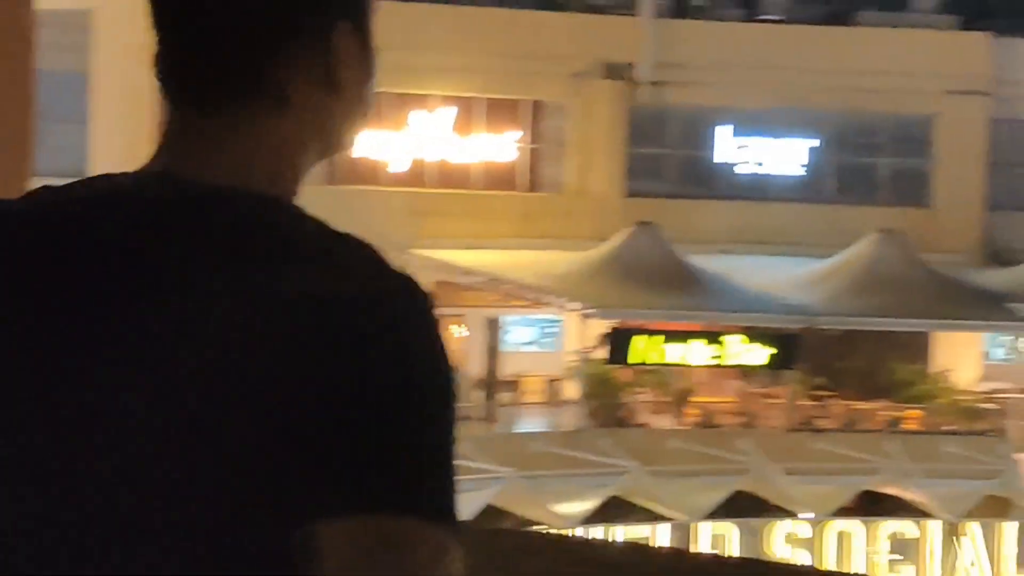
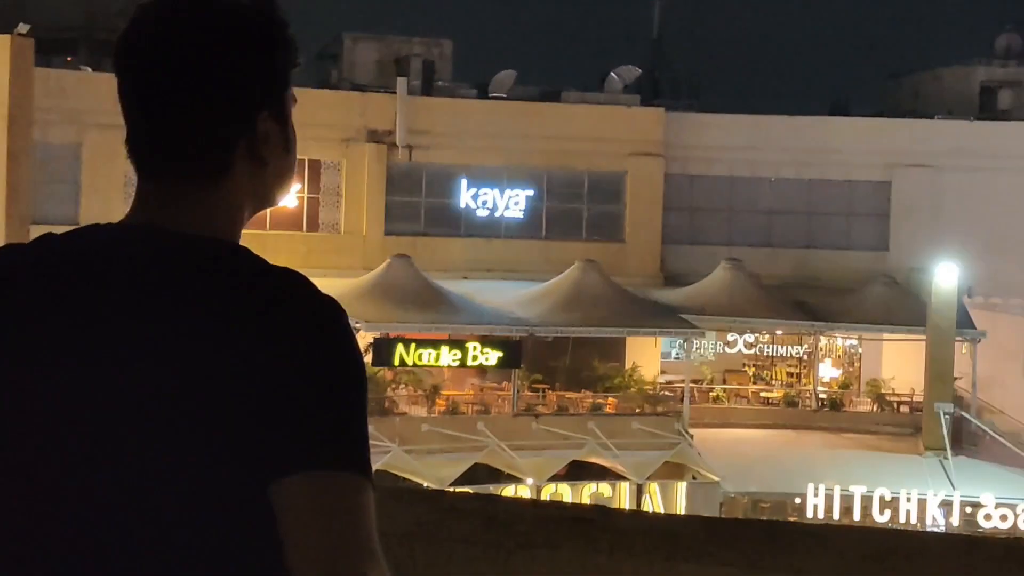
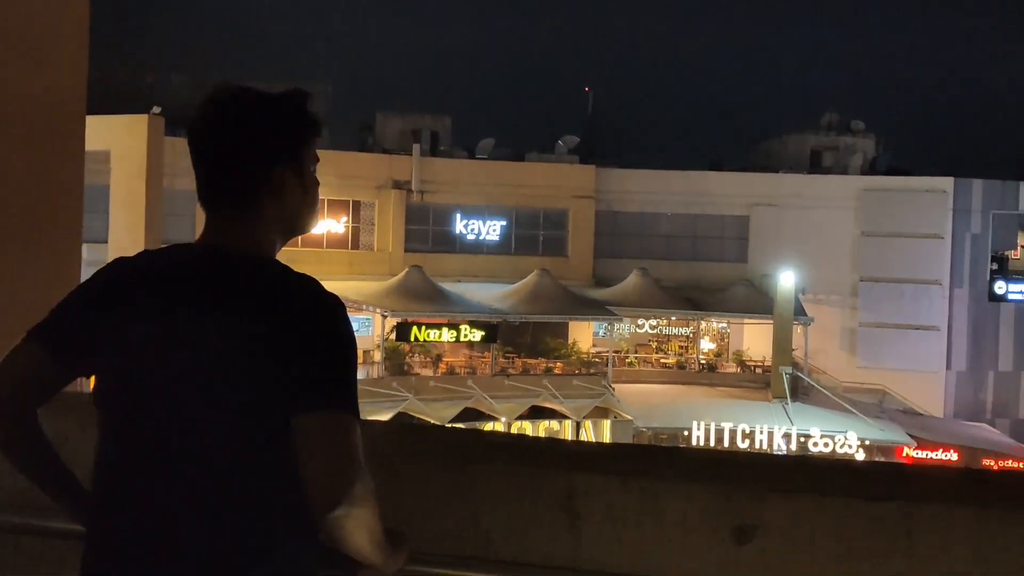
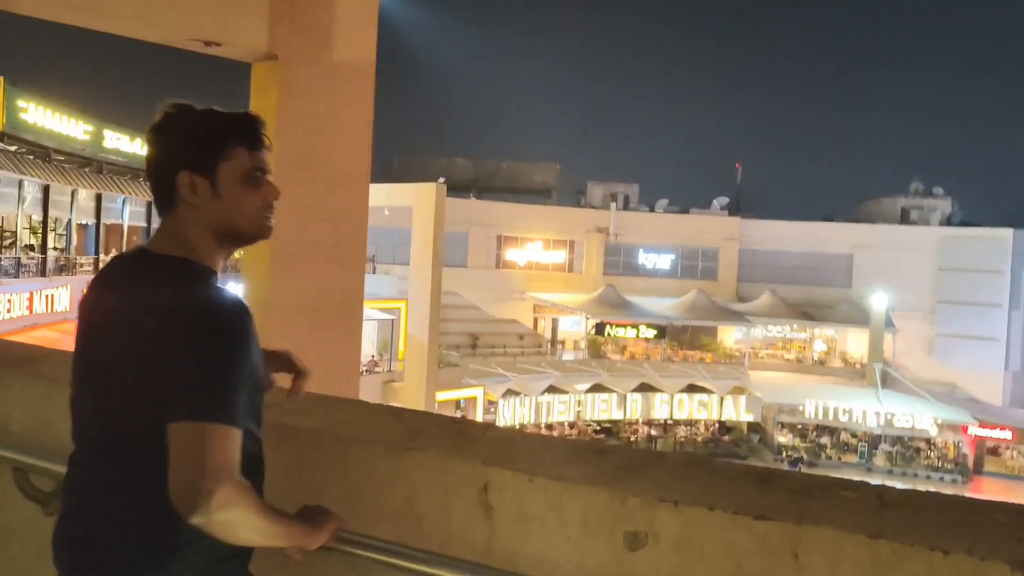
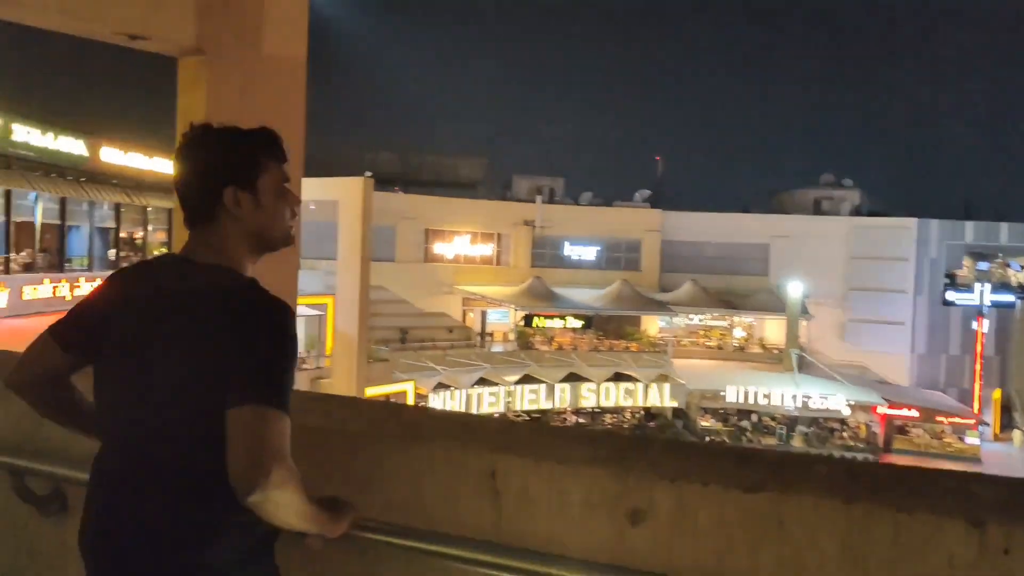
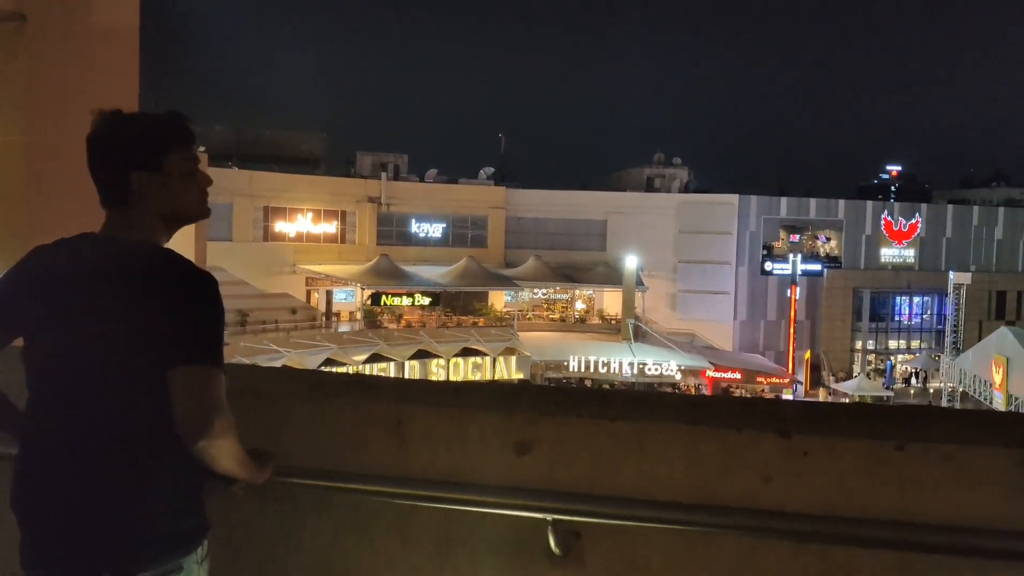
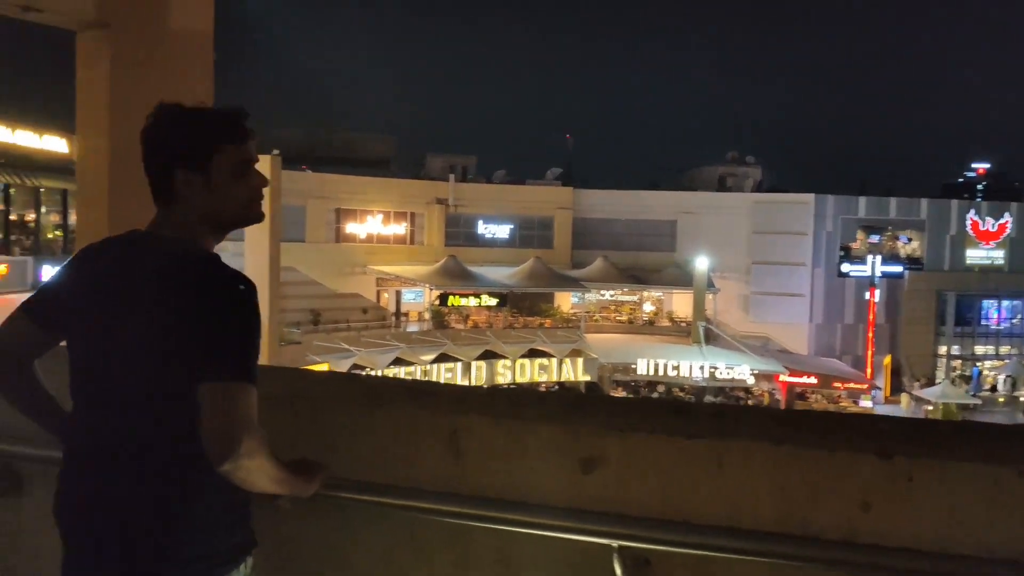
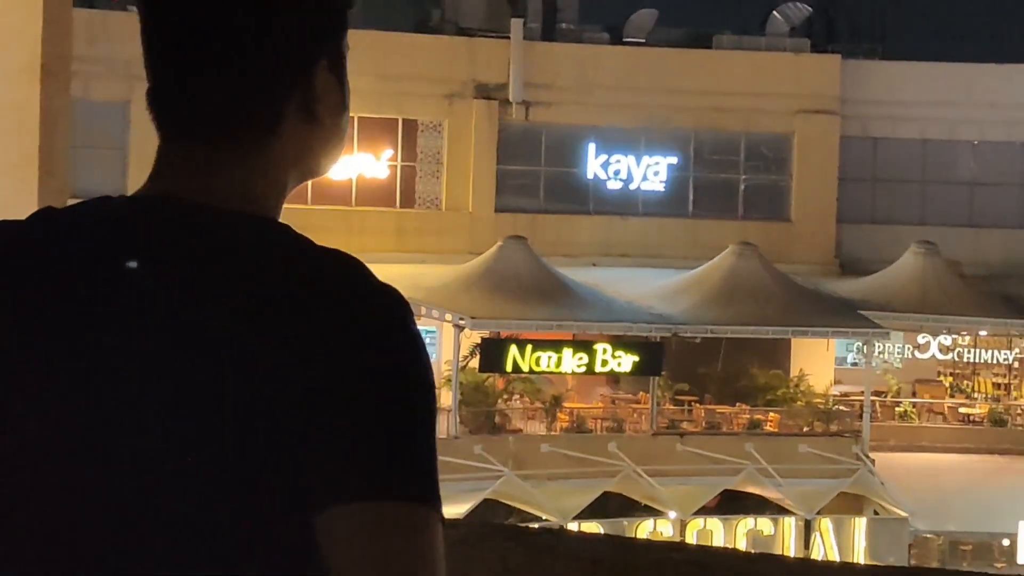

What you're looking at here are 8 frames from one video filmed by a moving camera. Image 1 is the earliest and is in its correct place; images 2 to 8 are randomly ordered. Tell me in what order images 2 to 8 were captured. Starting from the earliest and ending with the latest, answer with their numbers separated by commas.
8, 2, 3, 6, 7, 5, 4
